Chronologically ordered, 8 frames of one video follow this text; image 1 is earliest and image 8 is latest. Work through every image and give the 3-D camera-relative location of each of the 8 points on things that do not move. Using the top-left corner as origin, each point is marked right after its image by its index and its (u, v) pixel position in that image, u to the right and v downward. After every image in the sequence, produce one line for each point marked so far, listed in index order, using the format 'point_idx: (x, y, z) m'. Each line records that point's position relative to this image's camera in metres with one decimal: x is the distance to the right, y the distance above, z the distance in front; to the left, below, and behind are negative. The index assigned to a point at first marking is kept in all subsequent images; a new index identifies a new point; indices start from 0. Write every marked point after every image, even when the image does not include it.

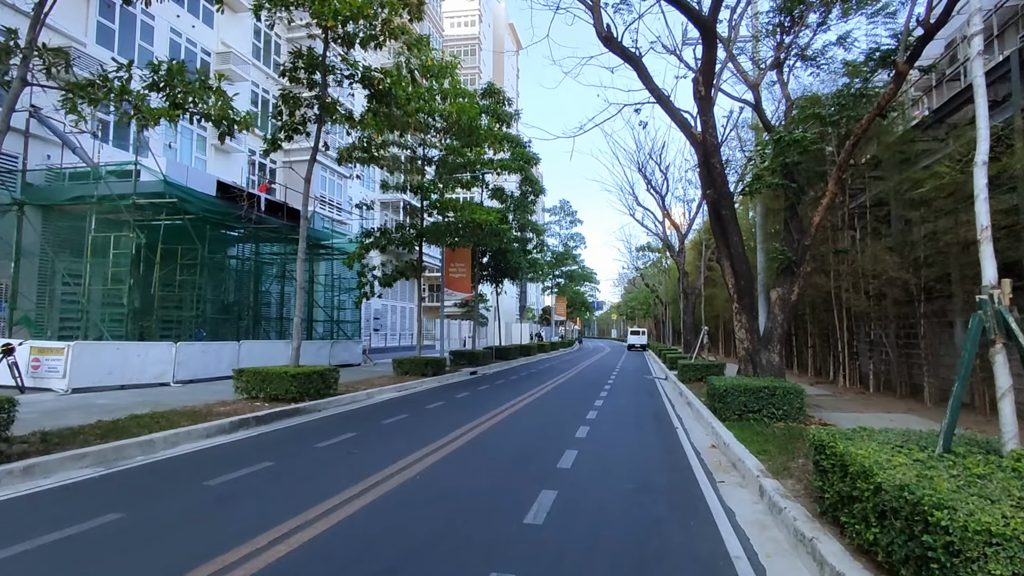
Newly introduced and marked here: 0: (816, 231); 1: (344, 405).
0: (+6.7, +1.3, +12.6) m
1: (-4.2, -2.9, +14.3) m
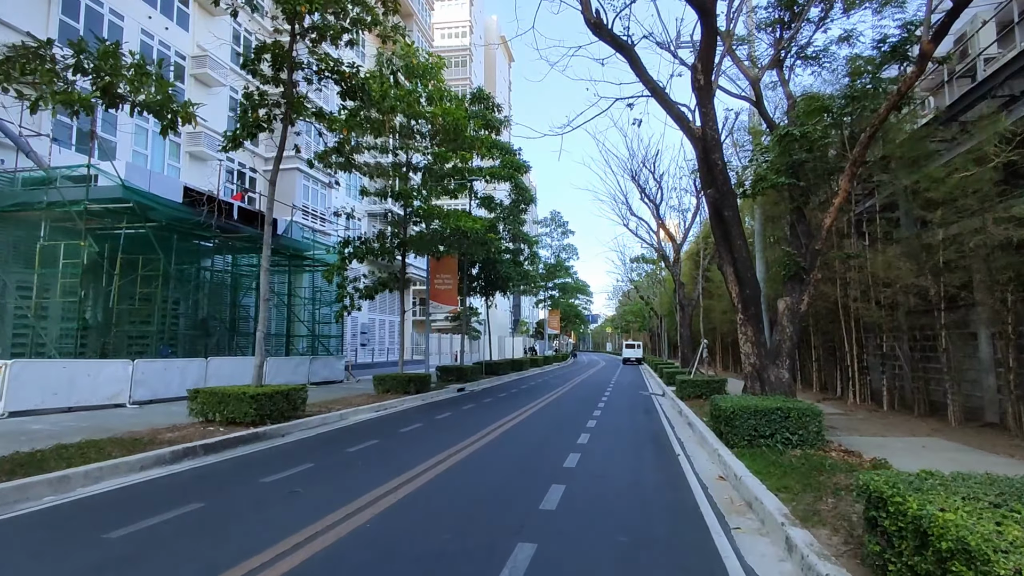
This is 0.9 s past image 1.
0: (+6.3, +1.1, +11.5) m
1: (-4.6, -3.2, +13.1) m
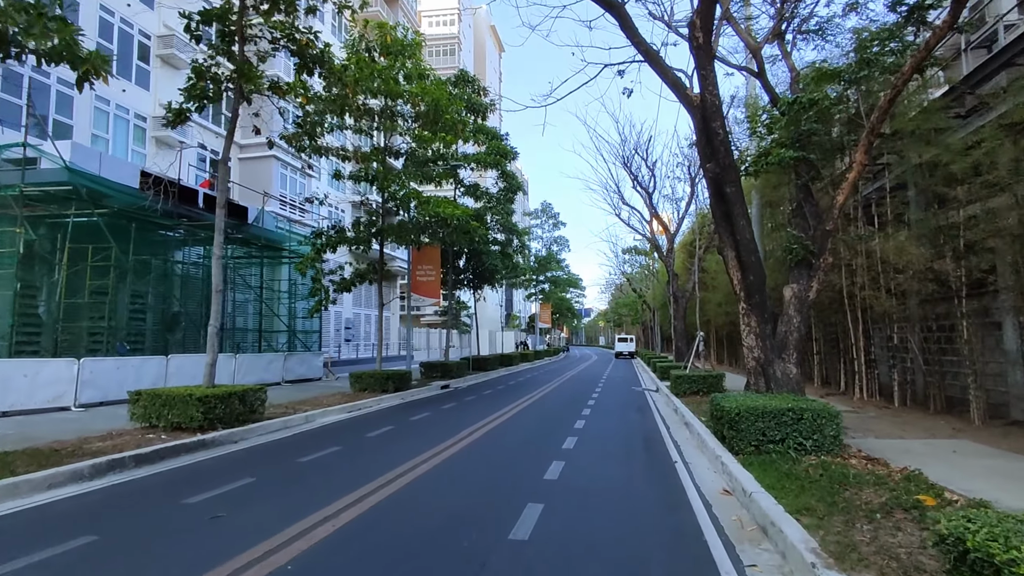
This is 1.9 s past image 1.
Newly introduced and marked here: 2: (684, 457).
0: (+5.9, +1.3, +10.4) m
1: (-5.0, -3.0, +11.8) m
2: (+2.8, -2.7, +9.3) m
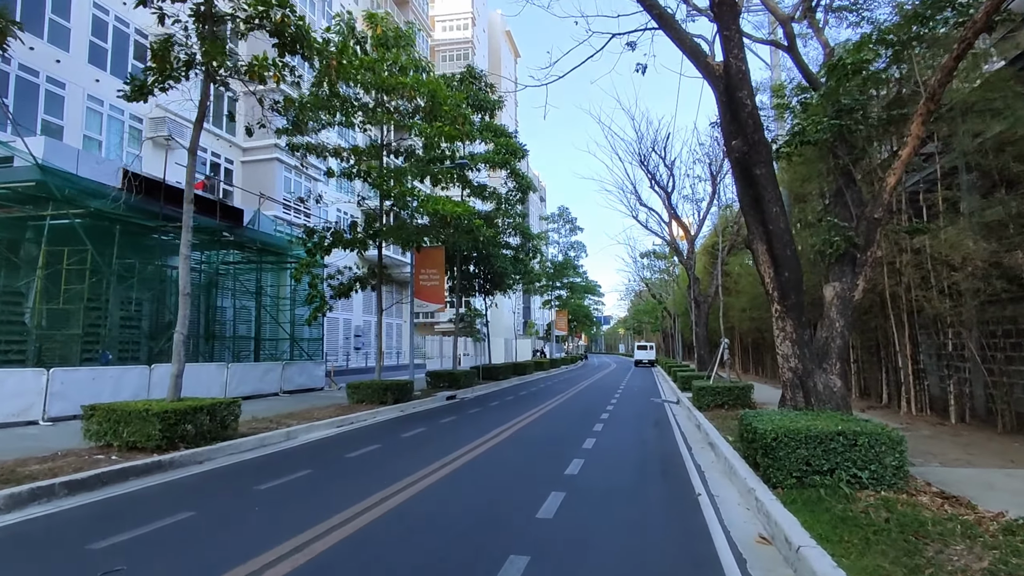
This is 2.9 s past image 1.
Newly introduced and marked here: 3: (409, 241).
0: (+5.8, +1.4, +8.9) m
1: (-5.0, -3.0, +10.6) m
2: (+2.7, -2.7, +7.8) m
3: (-3.6, +1.6, +19.8) m
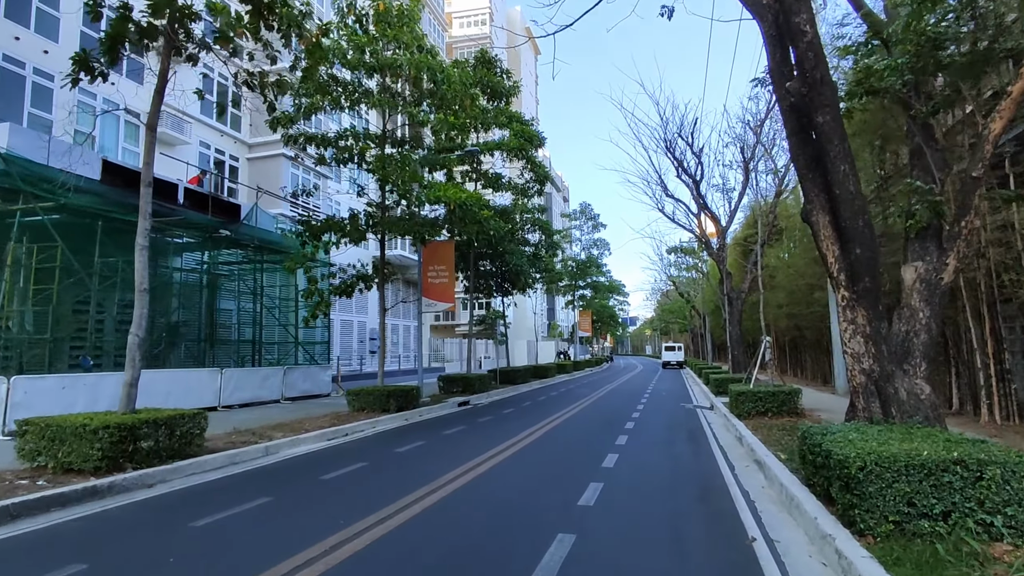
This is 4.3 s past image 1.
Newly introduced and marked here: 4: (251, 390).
0: (+5.8, +1.6, +7.0) m
1: (-4.9, -2.9, +9.2) m
2: (+2.6, -2.5, +6.1) m
3: (-3.1, +1.7, +18.3) m
4: (-8.4, -3.3, +18.6) m
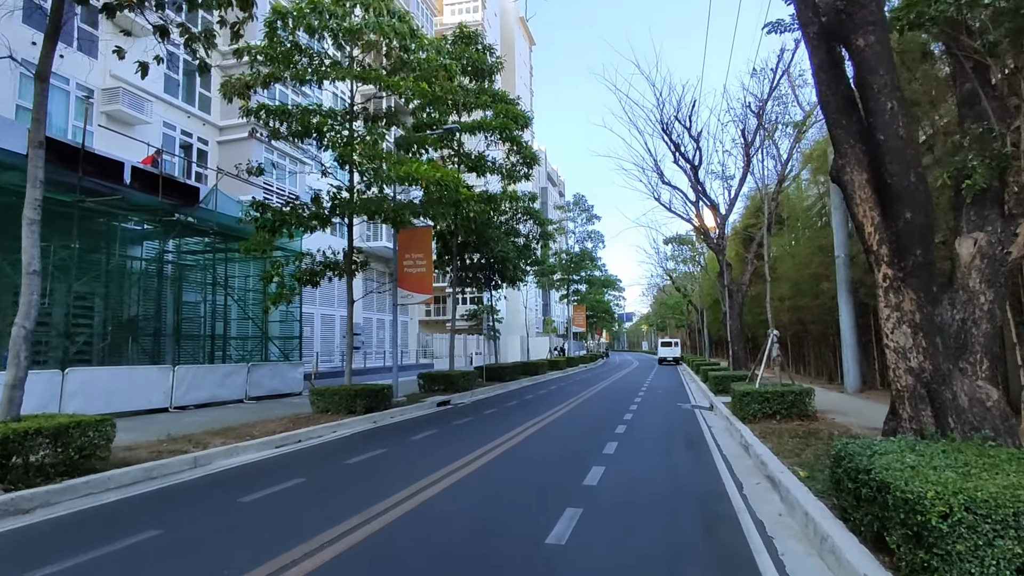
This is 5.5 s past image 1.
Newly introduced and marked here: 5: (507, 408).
0: (+5.3, +1.8, +5.5) m
1: (-5.4, -2.7, +7.6) m
2: (+2.2, -2.3, +4.6) m
3: (-3.6, +2.0, +16.7) m
4: (-8.9, -3.0, +17.0) m
5: (-0.2, -3.8, +18.1) m
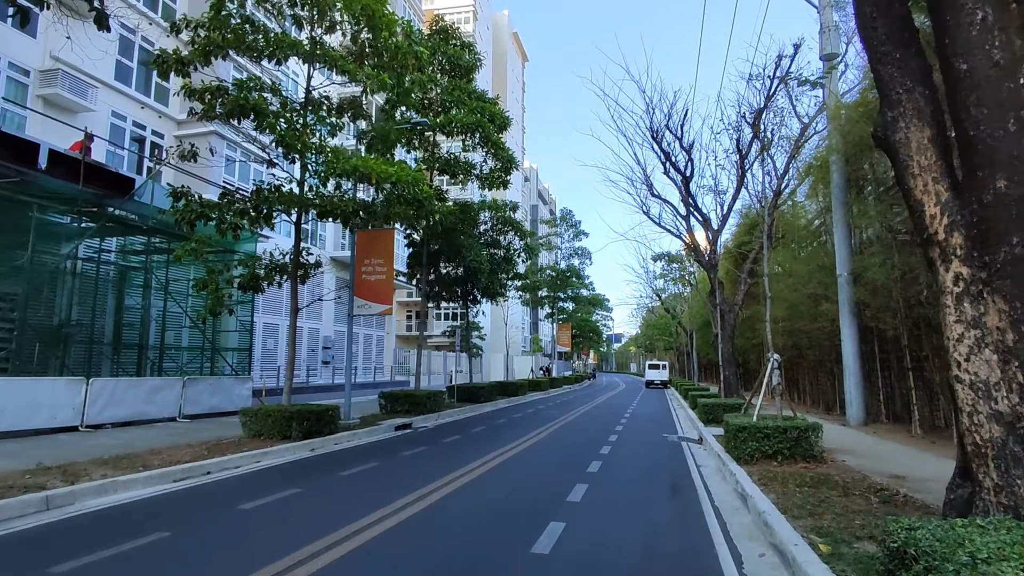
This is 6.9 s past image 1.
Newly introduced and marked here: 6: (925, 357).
0: (+4.7, +1.8, +3.8) m
1: (-6.1, -2.6, +5.7) m
2: (+1.5, -2.2, +2.7) m
3: (-4.4, +1.8, +14.9) m
4: (-9.8, -3.1, +15.0) m
5: (-1.1, -4.1, +16.2) m
6: (+10.5, -1.7, +14.7) m
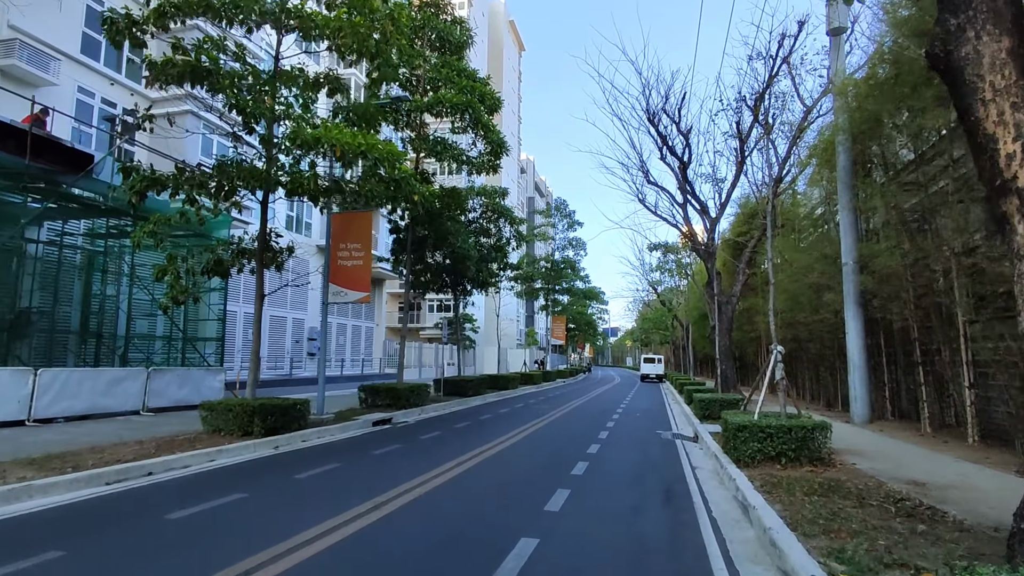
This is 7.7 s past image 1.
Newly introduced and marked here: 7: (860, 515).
0: (+4.4, +1.9, +2.8) m
1: (-6.4, -2.3, +4.7) m
2: (+1.2, -2.1, +1.8) m
3: (-4.8, +2.2, +13.9) m
4: (-10.2, -2.7, +14.0) m
5: (-1.5, -3.8, +15.2) m
6: (+10.1, -1.5, +13.8) m
7: (+3.6, -2.4, +6.0) m
